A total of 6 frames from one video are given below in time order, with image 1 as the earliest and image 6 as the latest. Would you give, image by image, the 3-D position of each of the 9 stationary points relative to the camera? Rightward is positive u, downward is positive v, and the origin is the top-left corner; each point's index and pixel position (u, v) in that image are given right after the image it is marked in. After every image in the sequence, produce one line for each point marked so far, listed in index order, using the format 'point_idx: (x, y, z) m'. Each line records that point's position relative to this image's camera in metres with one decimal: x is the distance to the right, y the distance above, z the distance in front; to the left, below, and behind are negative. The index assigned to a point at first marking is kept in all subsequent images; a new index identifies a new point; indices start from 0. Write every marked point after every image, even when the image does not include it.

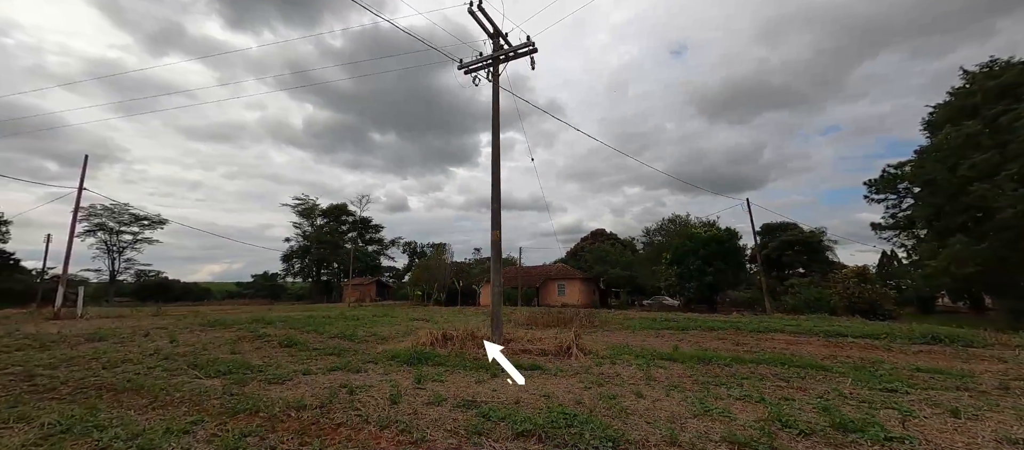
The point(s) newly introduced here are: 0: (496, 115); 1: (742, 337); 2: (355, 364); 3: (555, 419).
0: (-0.4, +2.7, +10.2) m
1: (+6.4, -3.1, +11.7) m
2: (-2.4, -2.2, +6.6) m
3: (+0.4, -1.6, +3.5) m
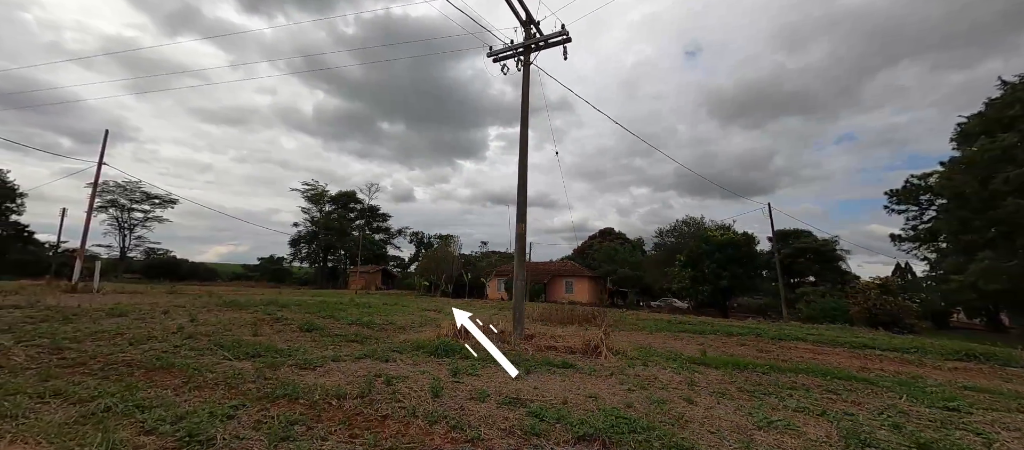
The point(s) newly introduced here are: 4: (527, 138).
0: (+0.3, +2.9, +10.0) m
1: (+6.8, -3.2, +11.5) m
2: (-2.0, -2.0, +6.4) m
3: (+0.8, -1.5, +3.3) m
4: (+0.3, +2.0, +9.8) m
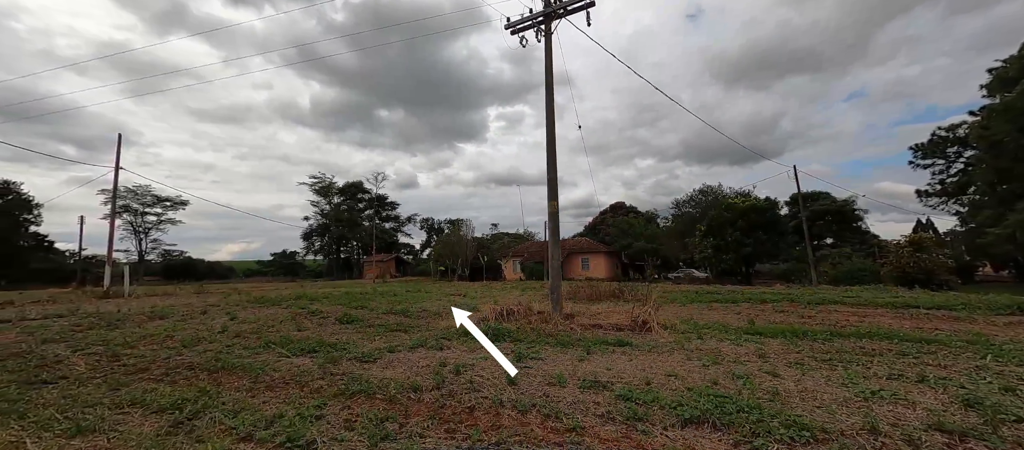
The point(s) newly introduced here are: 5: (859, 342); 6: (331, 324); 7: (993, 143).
0: (+0.9, +3.4, +9.6) m
1: (+7.8, -2.3, +11.2) m
2: (-1.2, -1.8, +6.3) m
3: (+1.5, -1.3, +3.1) m
4: (+0.9, +2.5, +9.5) m
5: (+5.0, -1.7, +6.0) m
6: (-3.7, -2.0, +8.6) m
7: (+17.5, +2.9, +15.3) m
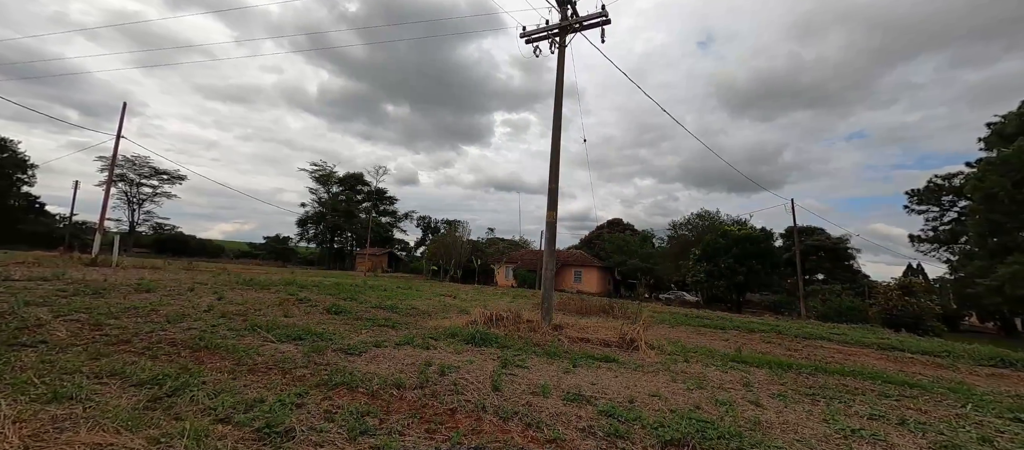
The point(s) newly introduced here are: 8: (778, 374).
0: (+1.1, +3.1, +9.7) m
1: (+7.4, -3.1, +11.3) m
2: (-1.4, -1.7, +6.3) m
3: (+1.4, -1.5, +3.1) m
4: (+1.1, +2.3, +9.5) m
5: (+4.7, -2.2, +6.0) m
6: (-3.9, -1.8, +8.6) m
7: (+17.5, +1.1, +15.5) m
8: (+3.8, -2.1, +6.0) m
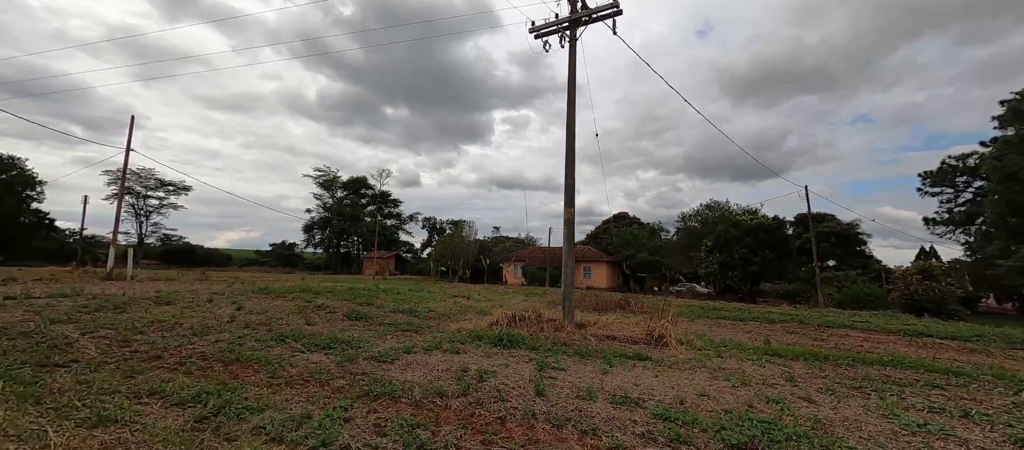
0: (+1.4, +3.2, +9.5) m
1: (+8.0, -2.8, +11.1) m
2: (-0.9, -1.8, +6.2) m
3: (+1.8, -1.4, +3.0) m
4: (+1.4, +2.4, +9.4) m
5: (+5.2, -2.0, +5.9) m
6: (-3.5, -1.9, +8.5) m
7: (+17.9, +1.8, +15.2) m
8: (+4.2, -2.0, +5.9) m
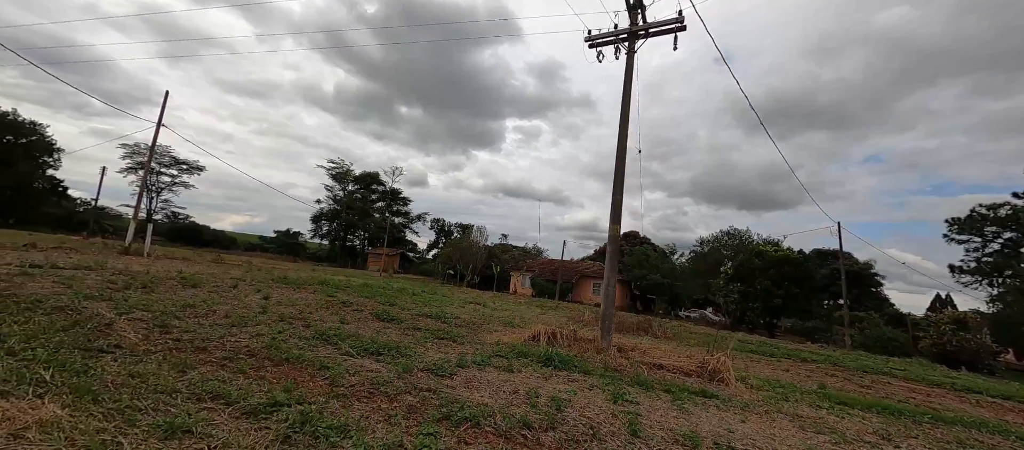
0: (+2.6, +2.8, +9.2) m
1: (+8.6, -3.8, +10.5) m
2: (-0.2, -1.9, +5.8) m
3: (+2.5, -1.7, +2.6) m
4: (+2.5, +2.0, +9.0) m
5: (+5.9, -2.7, +5.4) m
6: (-2.7, -1.8, +8.1) m
7: (+19.0, -0.2, +14.6) m
8: (+4.9, -2.5, +5.4) m
